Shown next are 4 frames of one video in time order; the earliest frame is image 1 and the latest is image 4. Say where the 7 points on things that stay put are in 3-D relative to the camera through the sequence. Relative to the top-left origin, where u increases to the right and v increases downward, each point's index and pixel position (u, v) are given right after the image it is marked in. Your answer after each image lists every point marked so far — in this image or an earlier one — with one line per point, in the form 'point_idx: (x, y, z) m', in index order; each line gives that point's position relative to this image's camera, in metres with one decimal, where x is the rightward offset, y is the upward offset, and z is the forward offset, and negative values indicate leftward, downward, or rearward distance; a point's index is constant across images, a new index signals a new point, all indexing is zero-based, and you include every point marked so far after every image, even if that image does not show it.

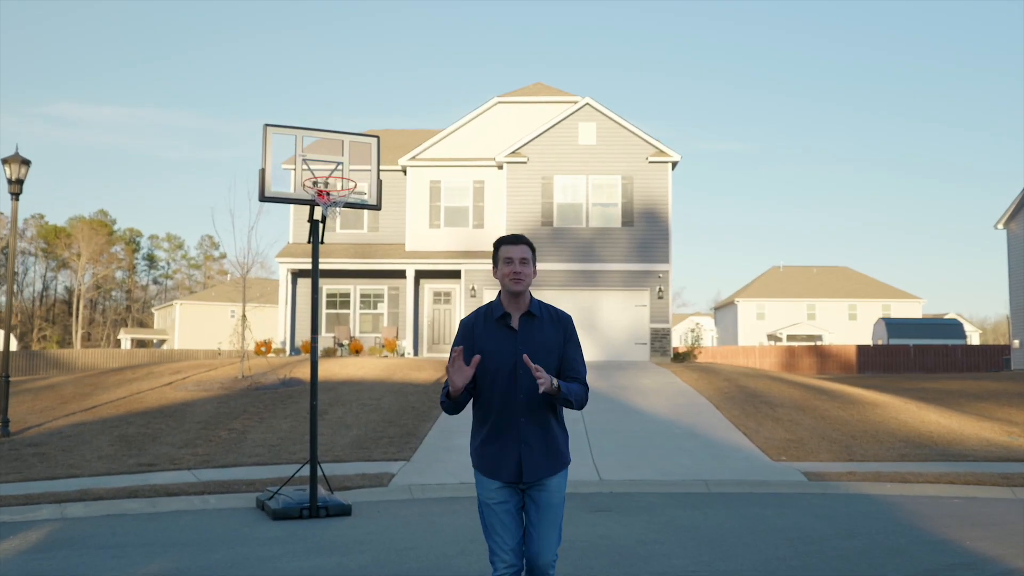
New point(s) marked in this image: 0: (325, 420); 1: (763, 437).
0: (-3.3, -2.3, +15.0) m
1: (+4.1, -2.4, +13.6) m
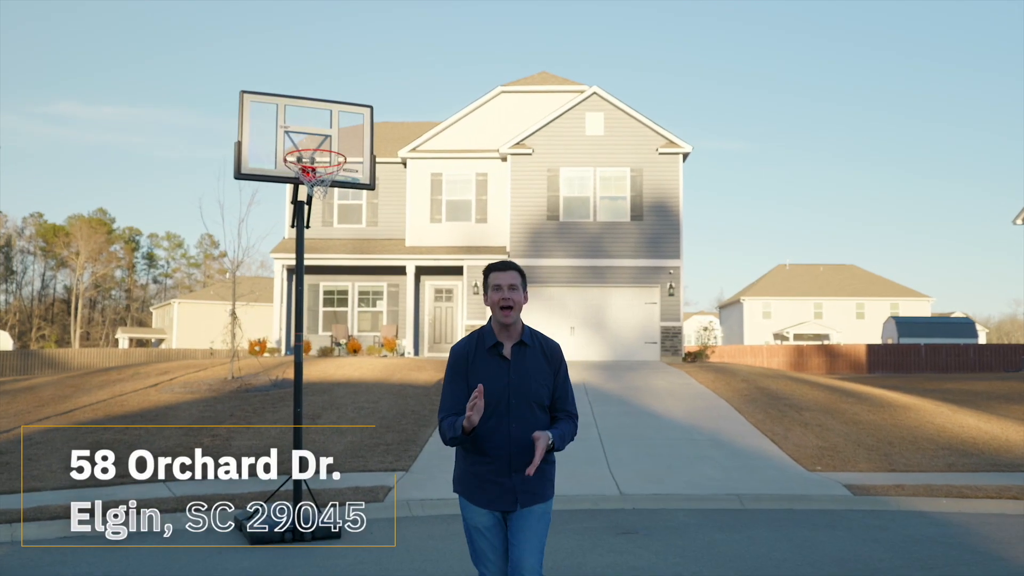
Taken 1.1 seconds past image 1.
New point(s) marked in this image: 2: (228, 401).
0: (-3.2, -2.2, +13.9) m
1: (+4.2, -2.3, +12.5) m
2: (-5.4, -2.1, +16.0) m
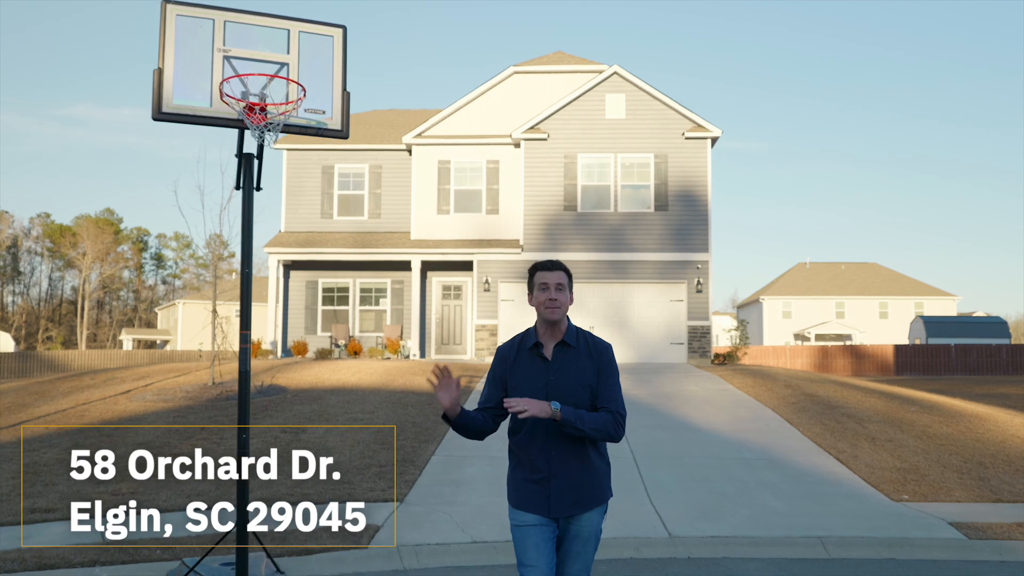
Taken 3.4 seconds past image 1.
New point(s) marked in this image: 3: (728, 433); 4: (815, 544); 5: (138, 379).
0: (-3.0, -2.1, +11.9) m
1: (+4.4, -2.2, +10.4) m
2: (-5.2, -2.0, +14.1) m
3: (+3.2, -2.1, +12.5) m
4: (+2.6, -2.2, +7.3) m
5: (-7.9, -1.9, +17.9) m
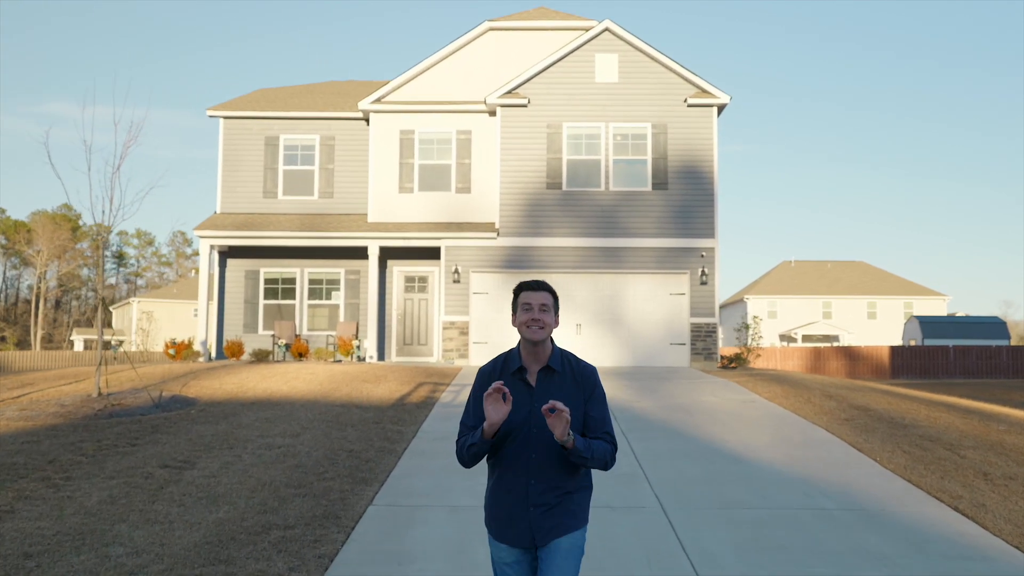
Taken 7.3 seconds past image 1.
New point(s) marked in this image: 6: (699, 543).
0: (-3.2, -1.9, +8.4) m
1: (+4.2, -2.0, +7.1) m
2: (-5.5, -1.8, +10.5) m
3: (+2.9, -1.9, +9.2) m
4: (+2.5, -2.0, +4.0) m
5: (-8.4, -1.7, +14.2) m
6: (+1.4, -2.0, +6.7) m
